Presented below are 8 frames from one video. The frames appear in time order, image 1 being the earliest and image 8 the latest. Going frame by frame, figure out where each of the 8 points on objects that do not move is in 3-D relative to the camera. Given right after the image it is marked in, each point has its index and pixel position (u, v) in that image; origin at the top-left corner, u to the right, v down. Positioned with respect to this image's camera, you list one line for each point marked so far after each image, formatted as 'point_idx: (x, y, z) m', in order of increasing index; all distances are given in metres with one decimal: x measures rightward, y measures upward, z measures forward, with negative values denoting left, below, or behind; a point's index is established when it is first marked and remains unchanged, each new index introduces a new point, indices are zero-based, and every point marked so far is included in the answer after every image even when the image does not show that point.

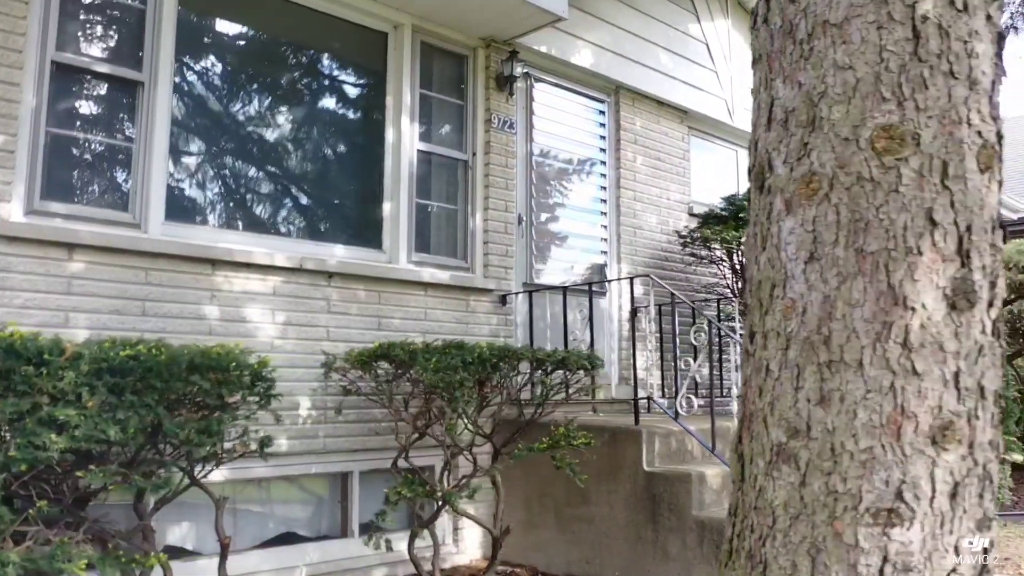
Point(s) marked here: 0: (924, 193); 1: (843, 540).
0: (+0.8, +0.2, +1.6) m
1: (+0.6, -0.5, +1.6) m
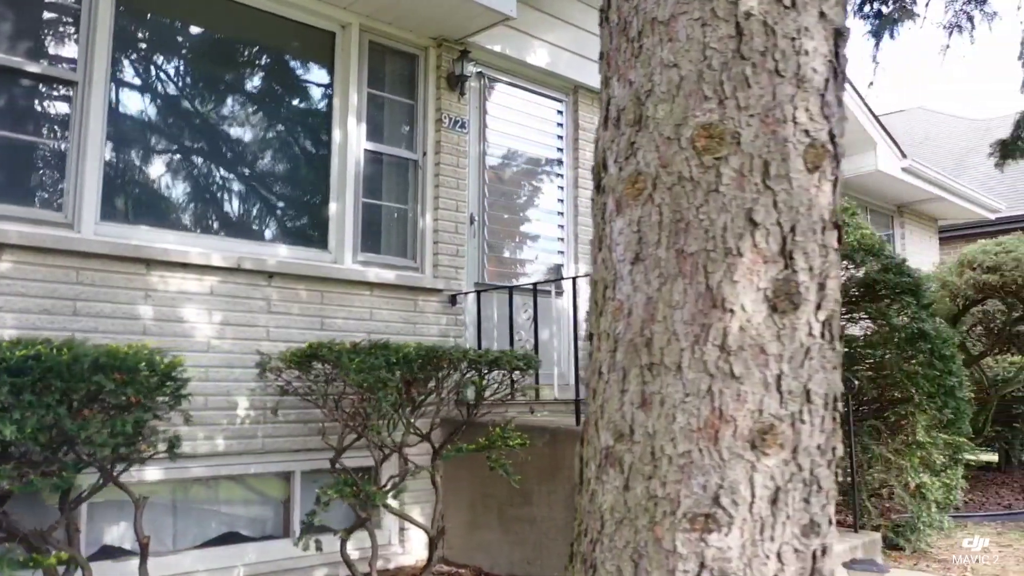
0: (+0.4, +0.2, +1.5) m
1: (+0.3, -0.5, +1.5) m
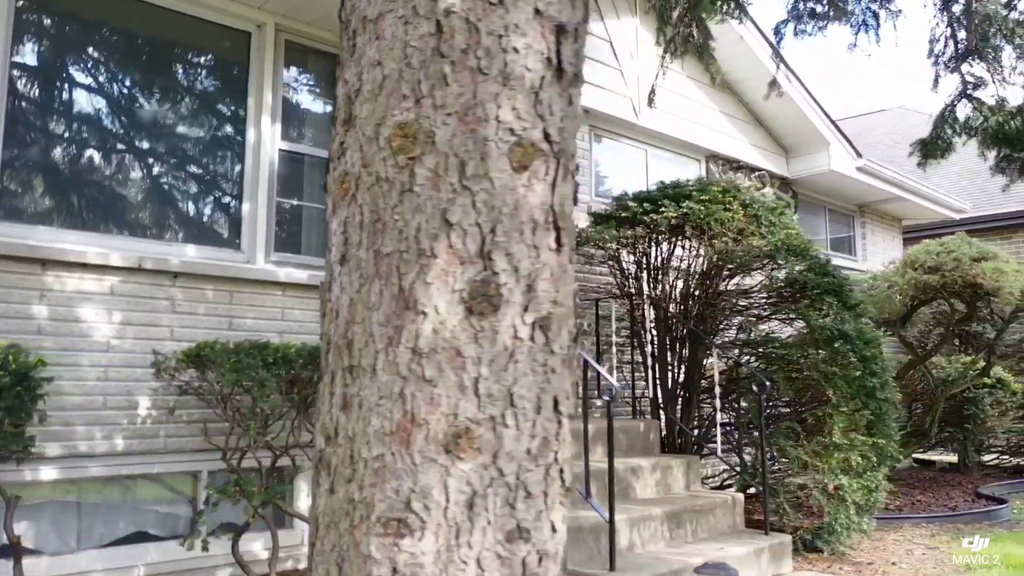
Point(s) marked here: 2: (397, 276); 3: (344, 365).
0: (-0.1, +0.2, +1.5) m
1: (-0.3, -0.5, +1.5) m
2: (-0.2, 0.0, +1.5) m
3: (-0.3, -0.1, +1.6) m
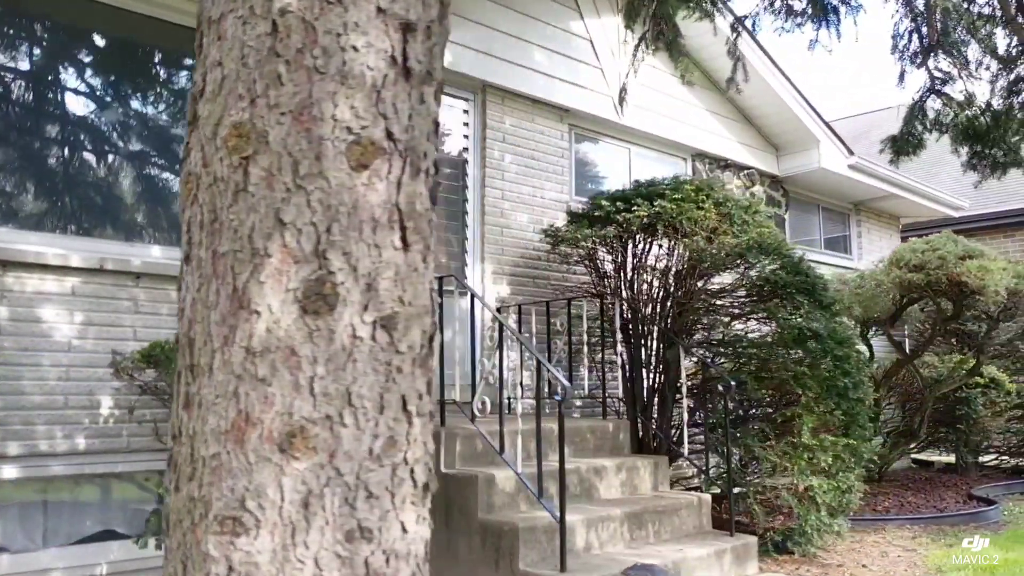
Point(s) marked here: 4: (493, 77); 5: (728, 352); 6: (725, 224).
0: (-0.4, +0.2, +1.5) m
1: (-0.6, -0.5, +1.5) m
2: (-0.5, 0.0, +1.5) m
3: (-0.6, -0.1, +1.6) m
4: (-0.2, +1.6, +6.4) m
5: (+1.4, -0.4, +5.7) m
6: (+1.5, +0.4, +5.7) m
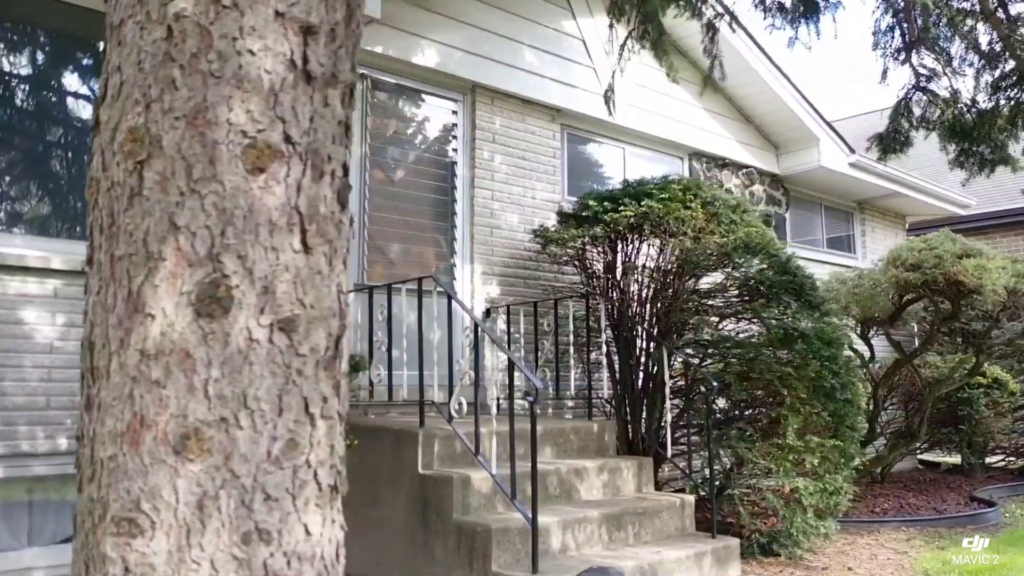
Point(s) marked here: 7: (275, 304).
0: (-0.6, +0.2, +1.5) m
1: (-0.8, -0.5, +1.5) m
2: (-0.7, 0.0, +1.5) m
3: (-0.8, -0.2, +1.6) m
4: (-0.2, +1.6, +6.4) m
5: (+1.4, -0.4, +5.6) m
6: (+1.4, +0.4, +5.7) m
7: (-0.4, 0.0, +1.6) m
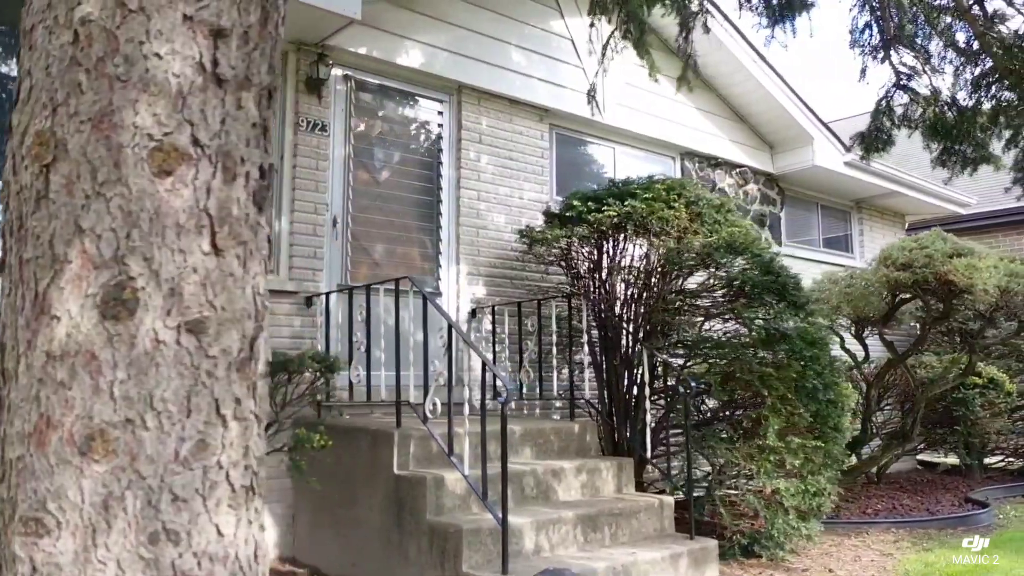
0: (-0.8, +0.2, +1.5) m
1: (-0.9, -0.5, +1.6) m
2: (-0.9, 0.0, +1.5) m
3: (-1.0, -0.2, +1.6) m
4: (-0.4, +1.6, +6.4) m
5: (+1.2, -0.4, +5.6) m
6: (+1.3, +0.4, +5.7) m
7: (-0.6, 0.0, +1.6) m
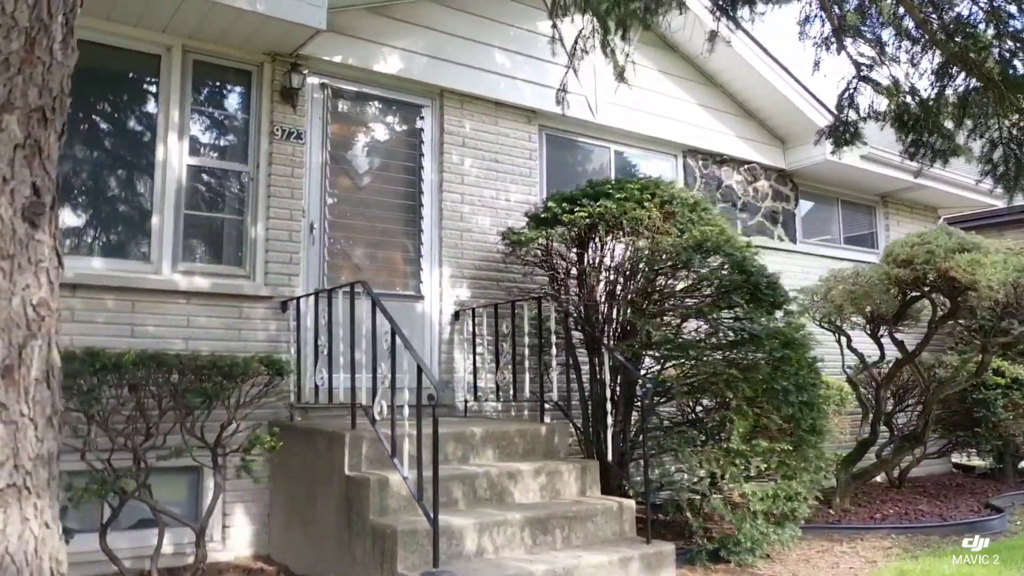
0: (-1.4, +0.1, +1.7) m
1: (-1.5, -0.5, +1.7) m
2: (-1.4, 0.0, +1.7) m
3: (-1.5, -0.2, +1.7) m
4: (-0.5, +1.6, +6.4) m
5: (+1.0, -0.4, +5.6) m
6: (+1.1, +0.4, +5.6) m
7: (-1.2, -0.1, +1.7) m
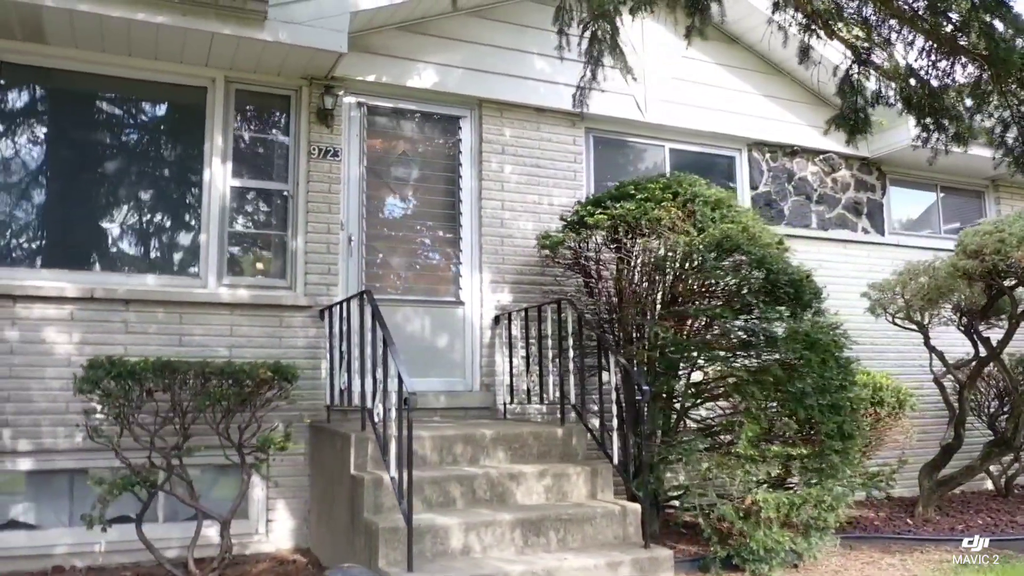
0: (-2.0, +0.1, +2.1) m
1: (-2.1, -0.6, +2.1) m
2: (-2.0, -0.1, +2.1) m
3: (-2.1, -0.3, +2.2) m
4: (-0.2, +1.6, +6.6) m
5: (+1.2, -0.4, +5.4) m
6: (+1.2, +0.4, +5.5) m
7: (-1.8, -0.1, +2.1) m
